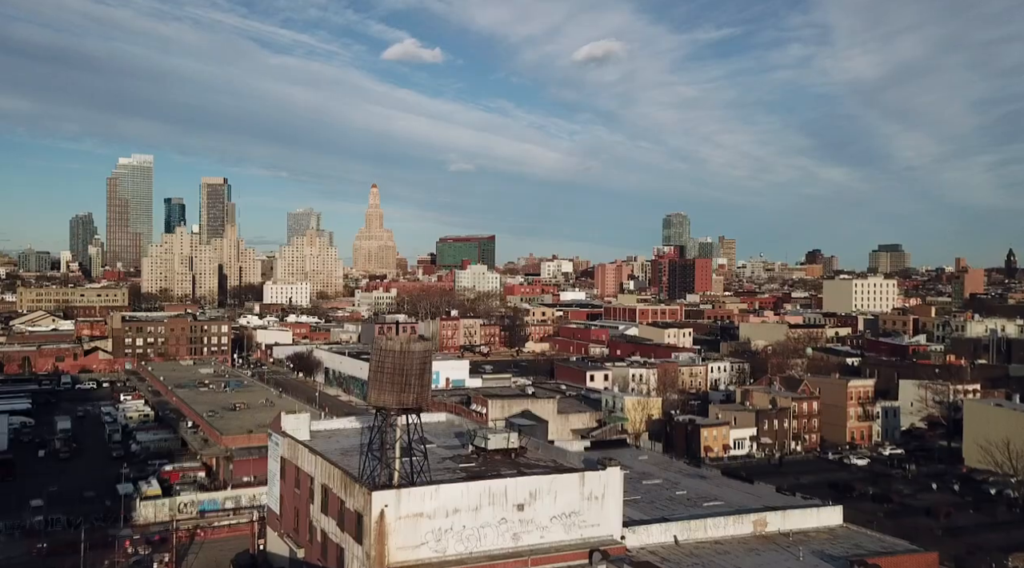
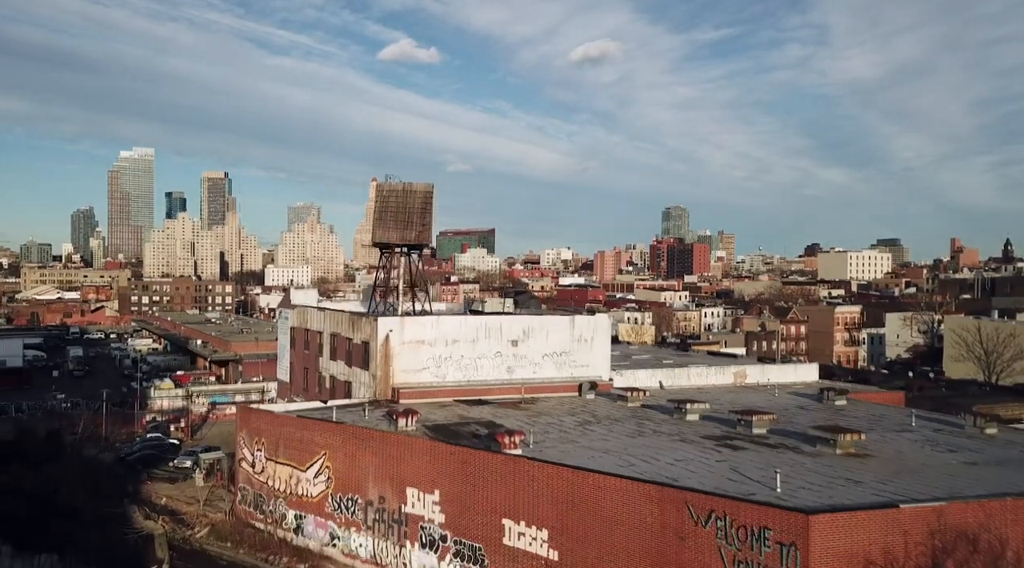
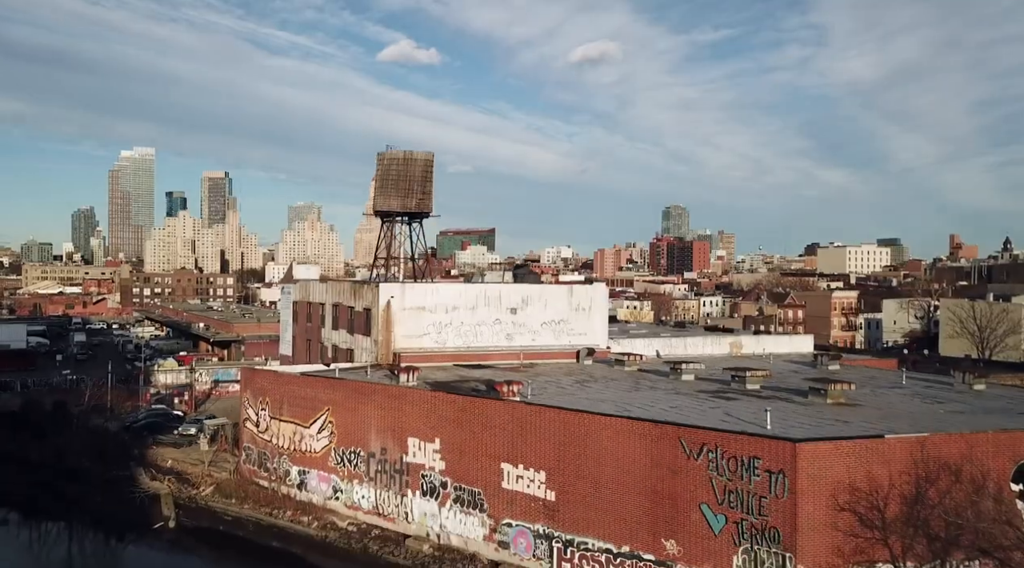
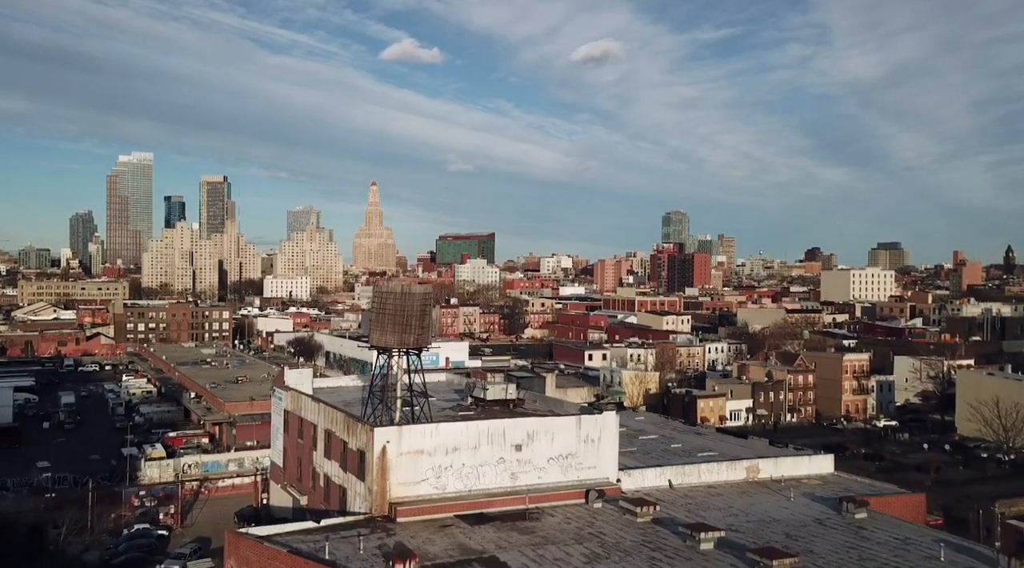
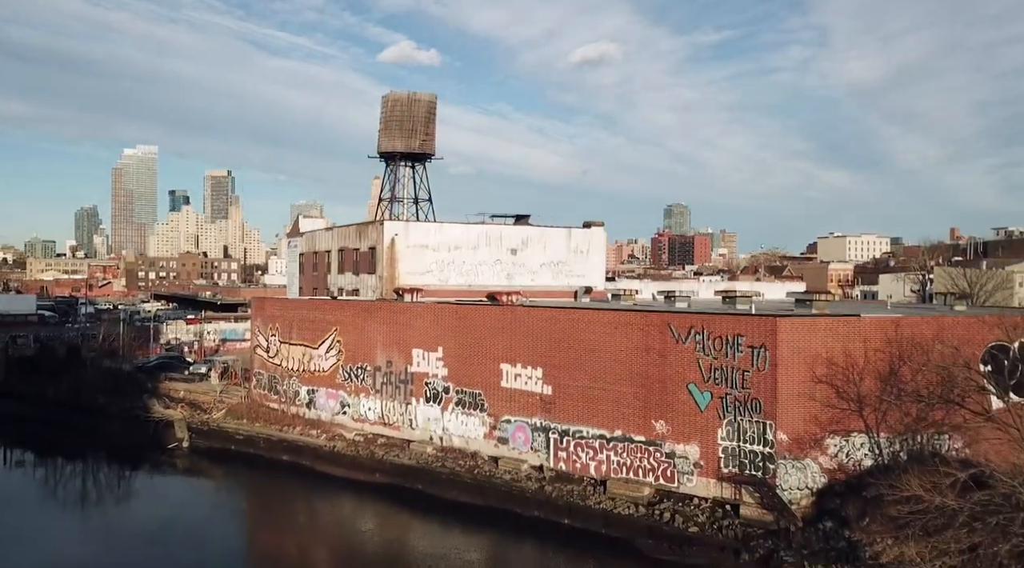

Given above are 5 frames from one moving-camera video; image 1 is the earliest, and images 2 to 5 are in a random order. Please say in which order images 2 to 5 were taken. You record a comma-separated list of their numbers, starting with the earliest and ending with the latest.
4, 2, 3, 5
